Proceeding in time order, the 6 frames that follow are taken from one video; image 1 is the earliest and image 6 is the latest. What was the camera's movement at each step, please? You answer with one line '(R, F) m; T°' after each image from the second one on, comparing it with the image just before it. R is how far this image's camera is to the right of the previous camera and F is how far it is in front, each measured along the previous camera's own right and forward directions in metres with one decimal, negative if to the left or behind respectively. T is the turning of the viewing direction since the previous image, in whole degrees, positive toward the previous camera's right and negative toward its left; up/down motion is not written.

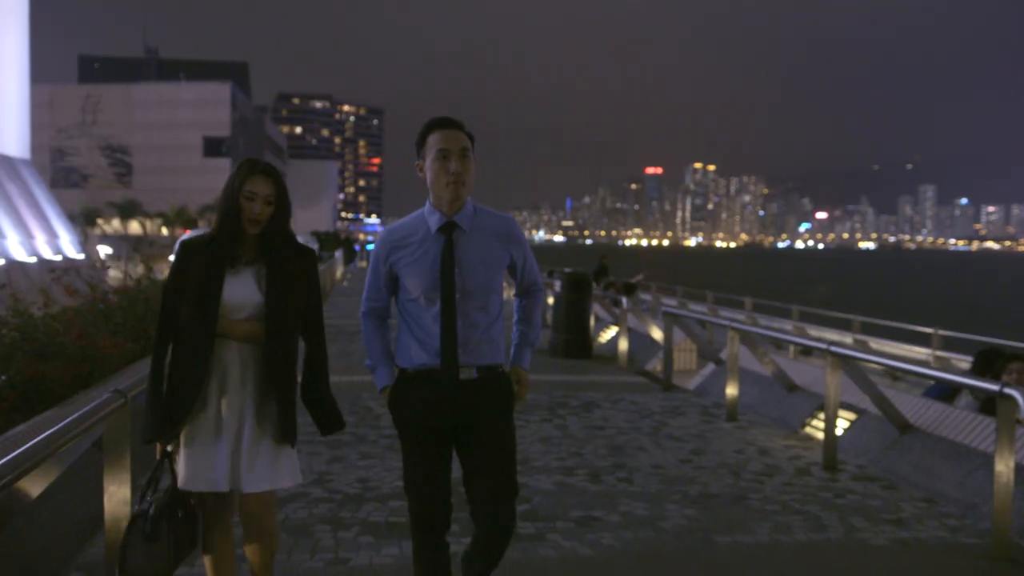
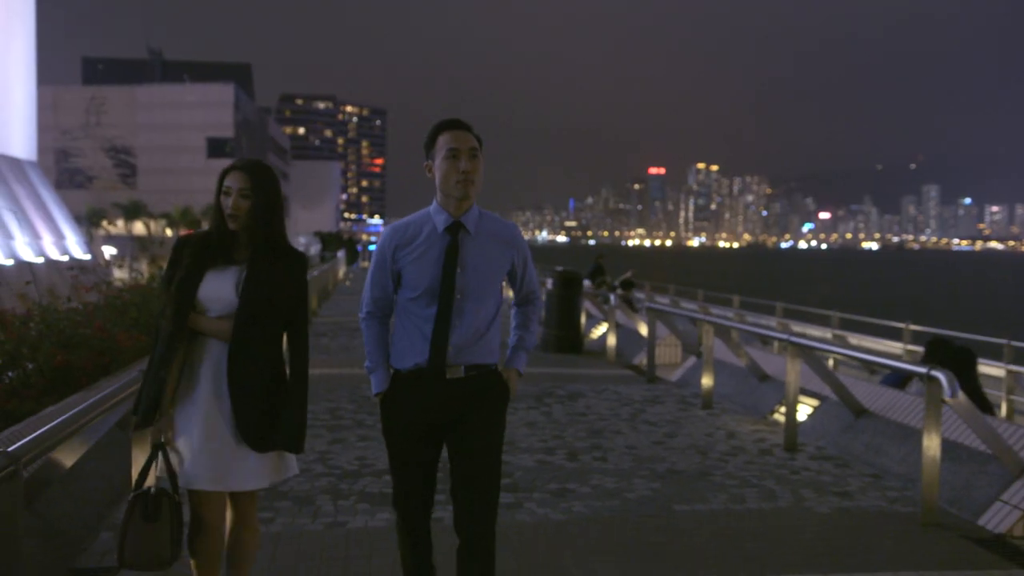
(+0.1, -0.6) m; 0°
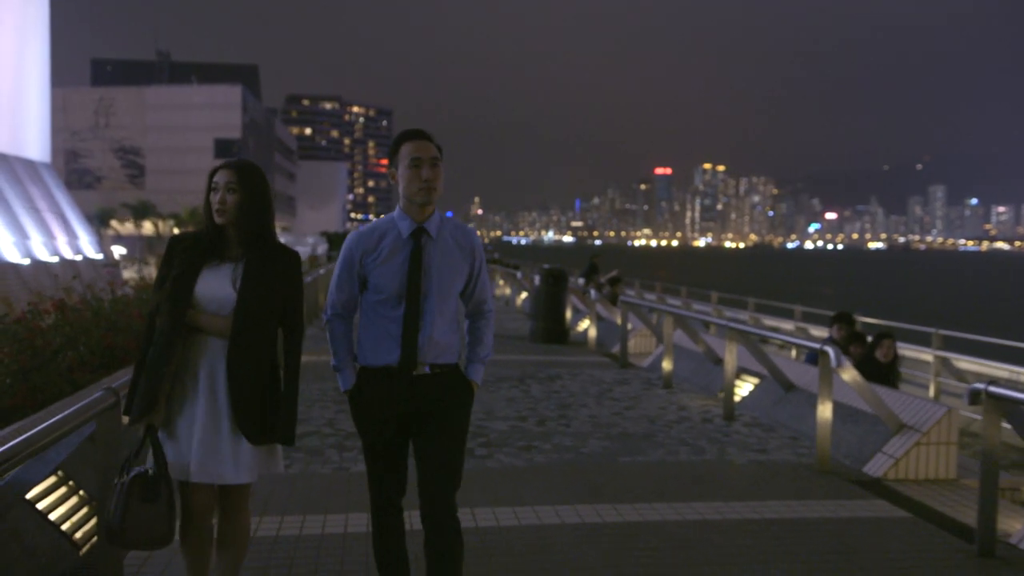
(+0.2, -1.3) m; 0°
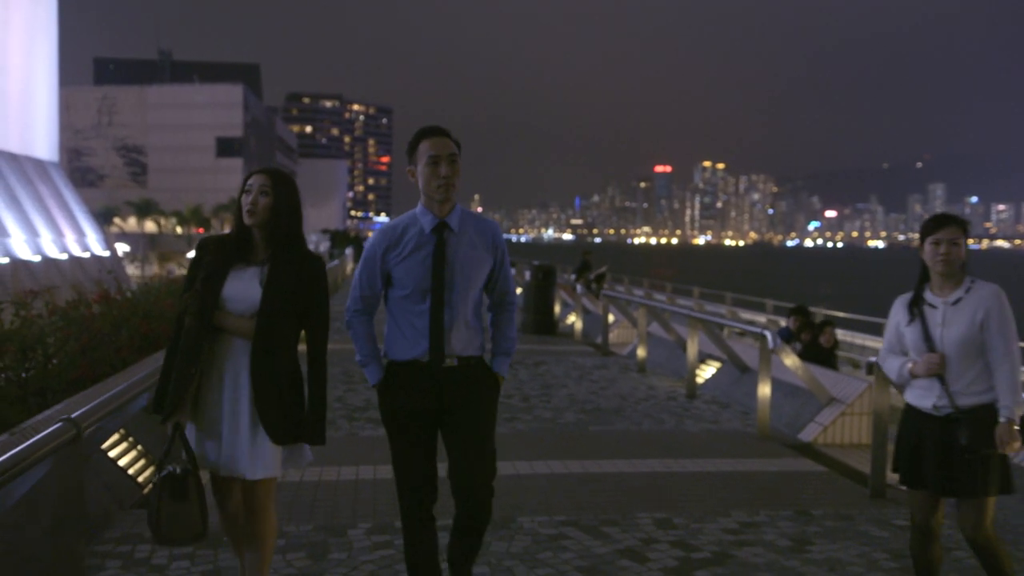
(+0.1, -1.2) m; 0°
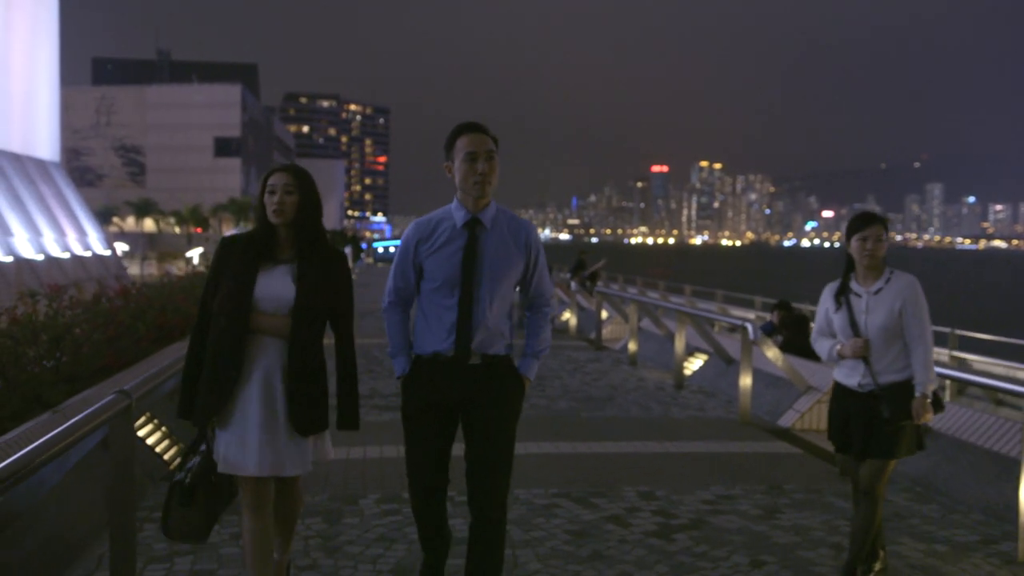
(0.0, -0.5) m; 0°
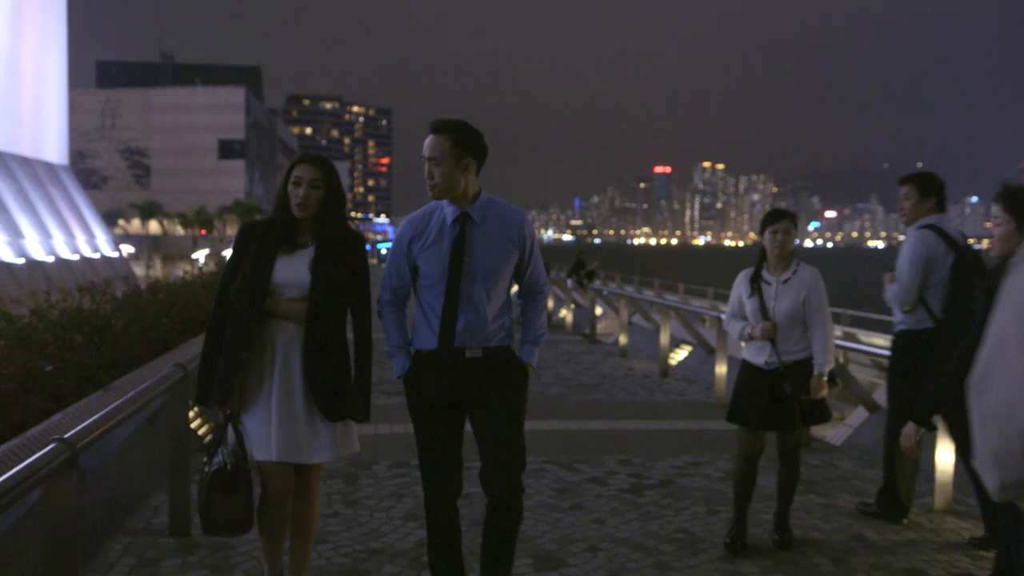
(+0.1, -0.9) m; 0°
